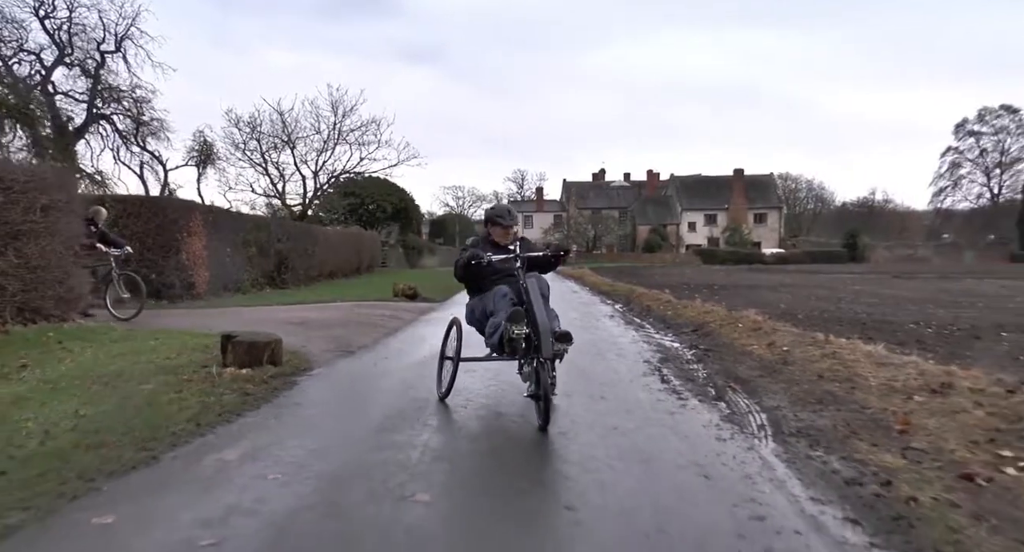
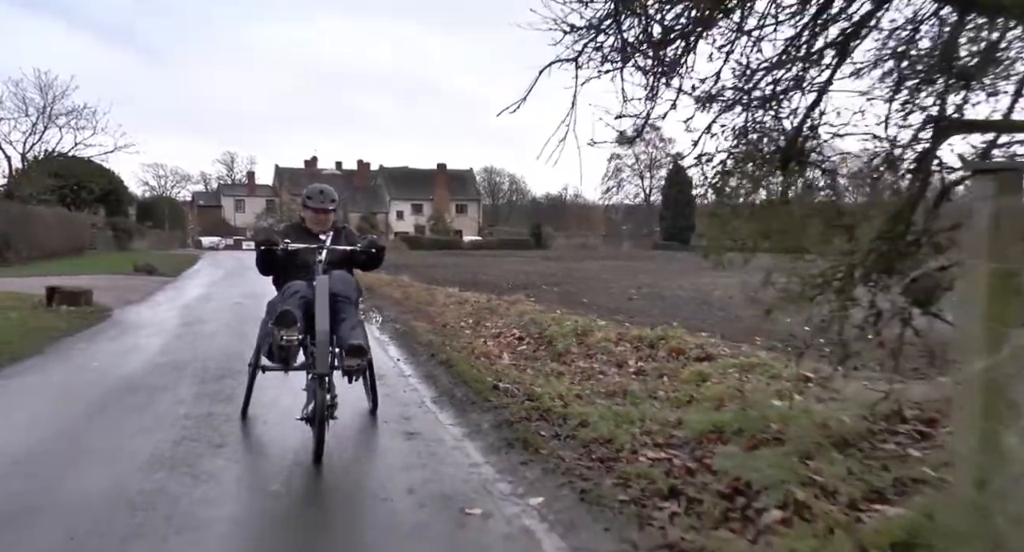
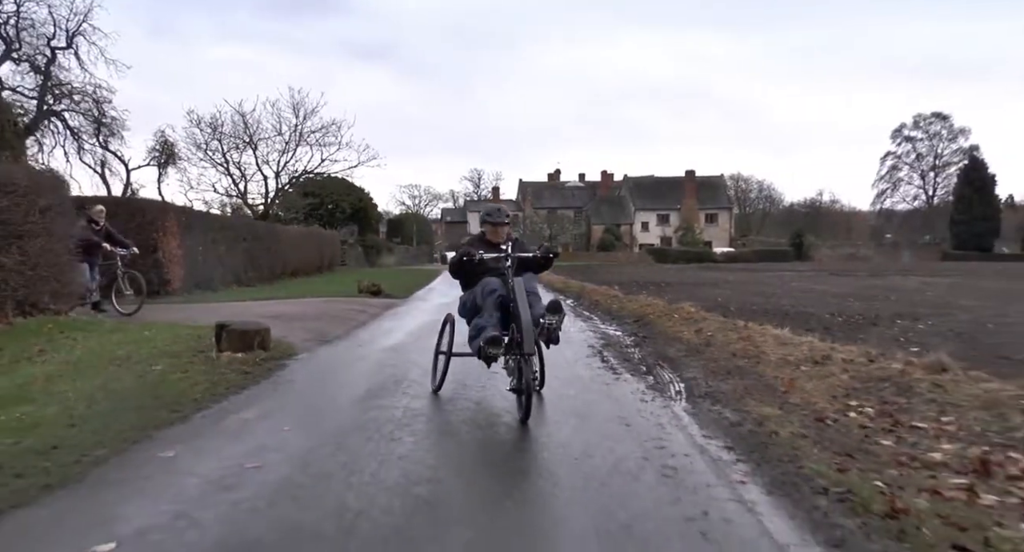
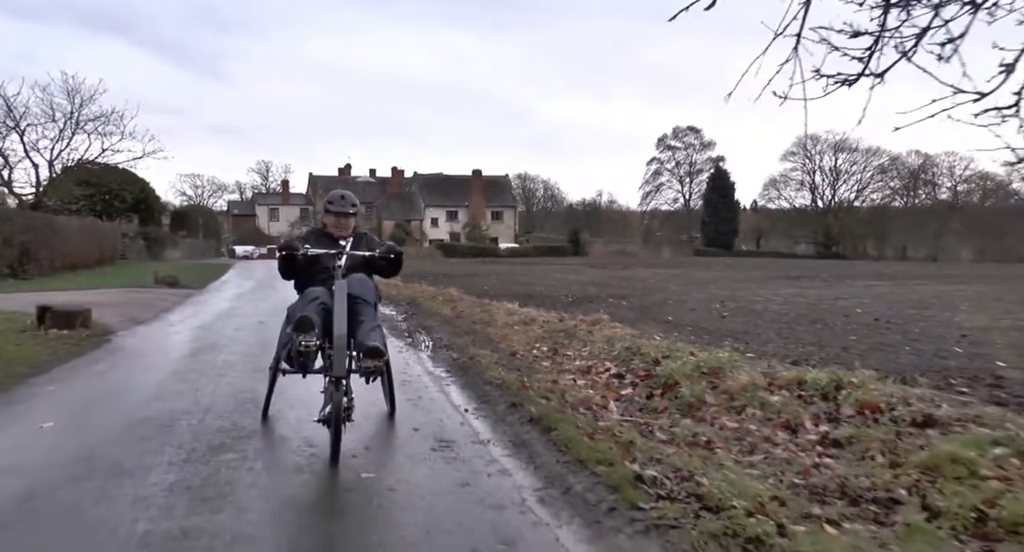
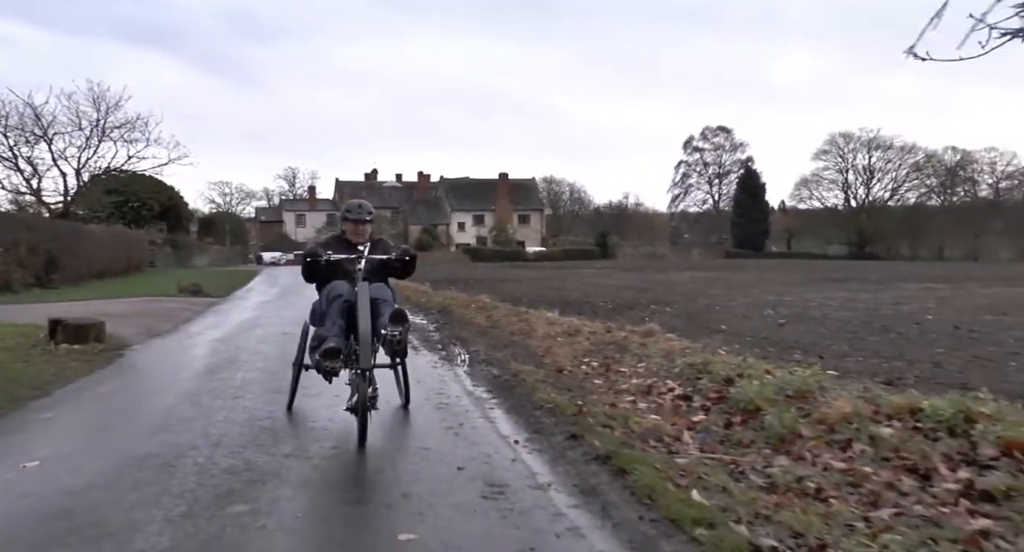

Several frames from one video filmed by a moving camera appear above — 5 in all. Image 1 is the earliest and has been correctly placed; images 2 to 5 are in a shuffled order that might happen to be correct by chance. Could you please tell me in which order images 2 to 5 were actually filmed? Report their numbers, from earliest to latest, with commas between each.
3, 5, 4, 2
